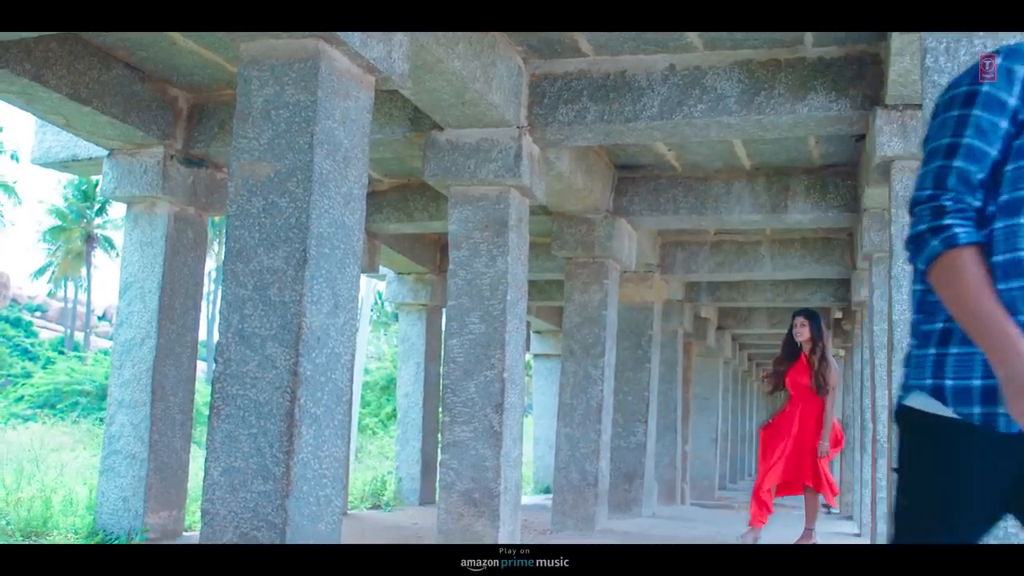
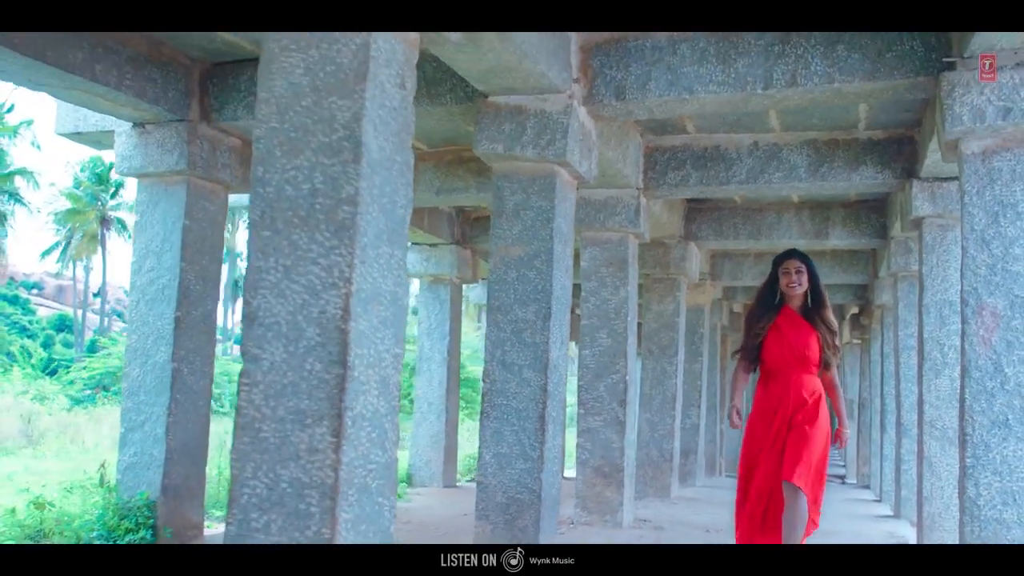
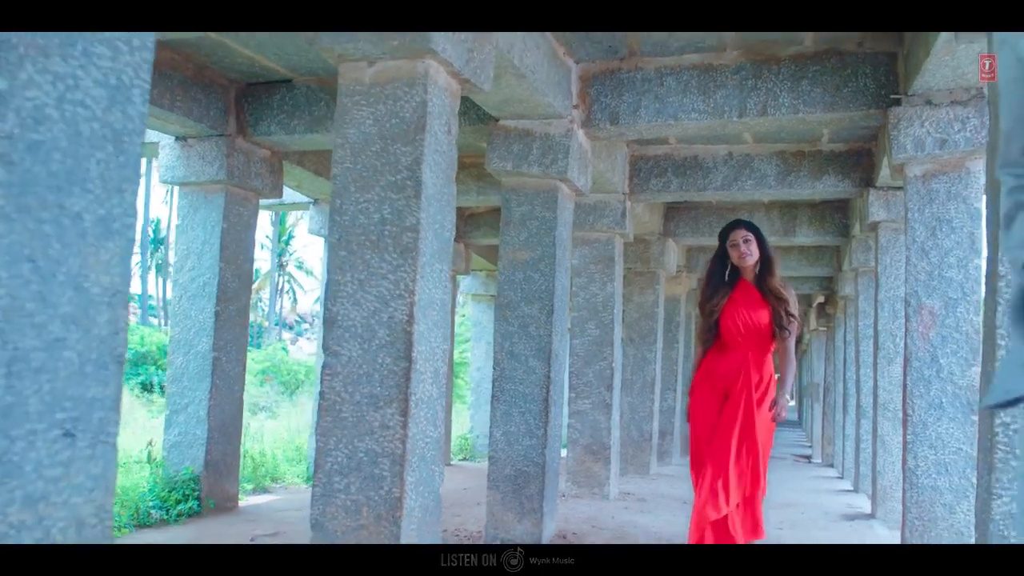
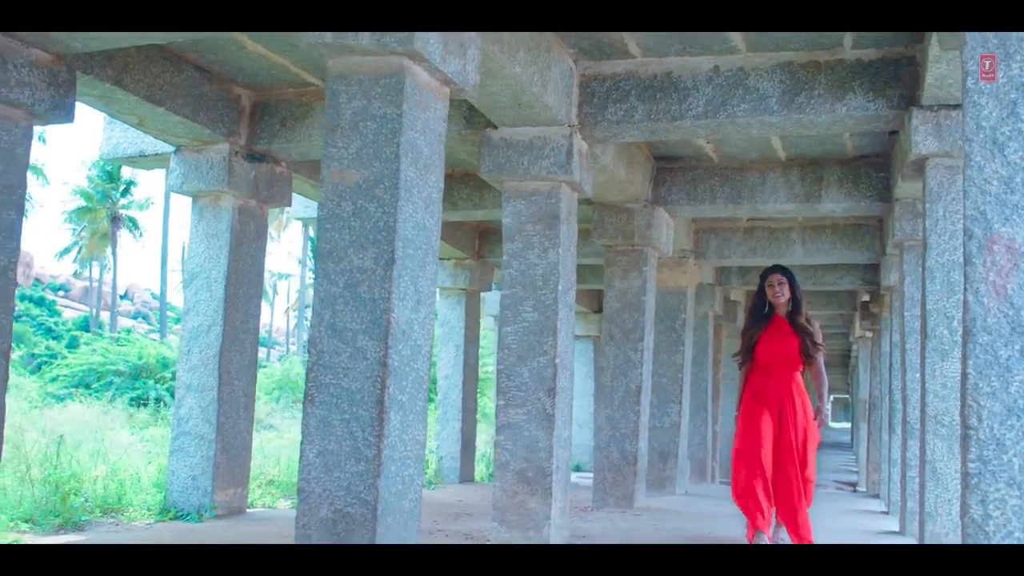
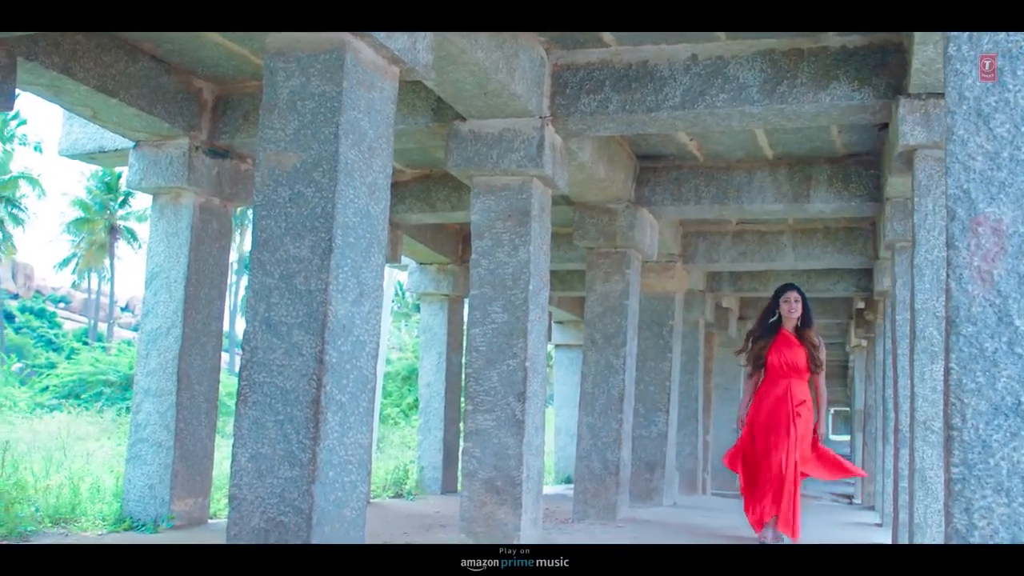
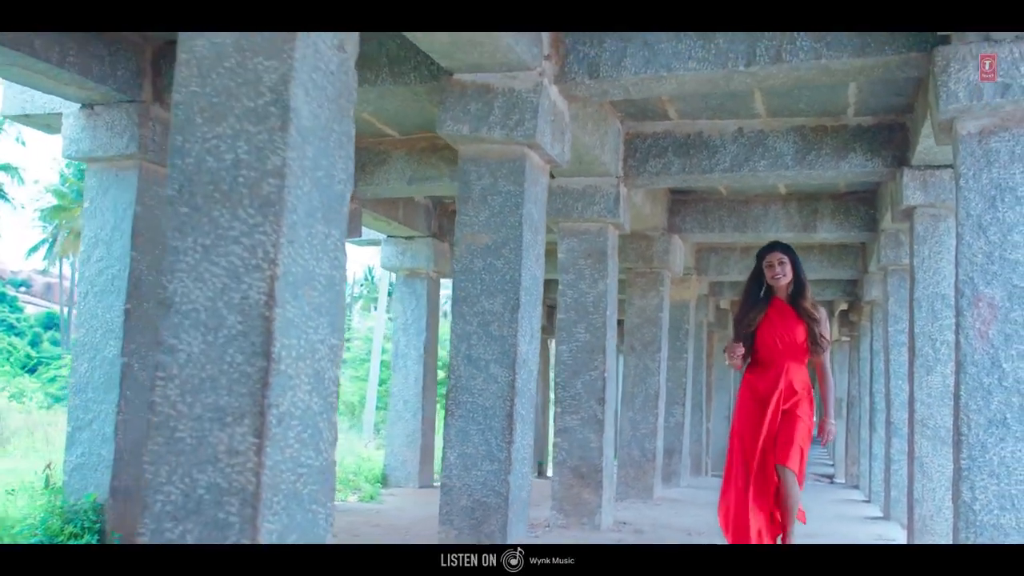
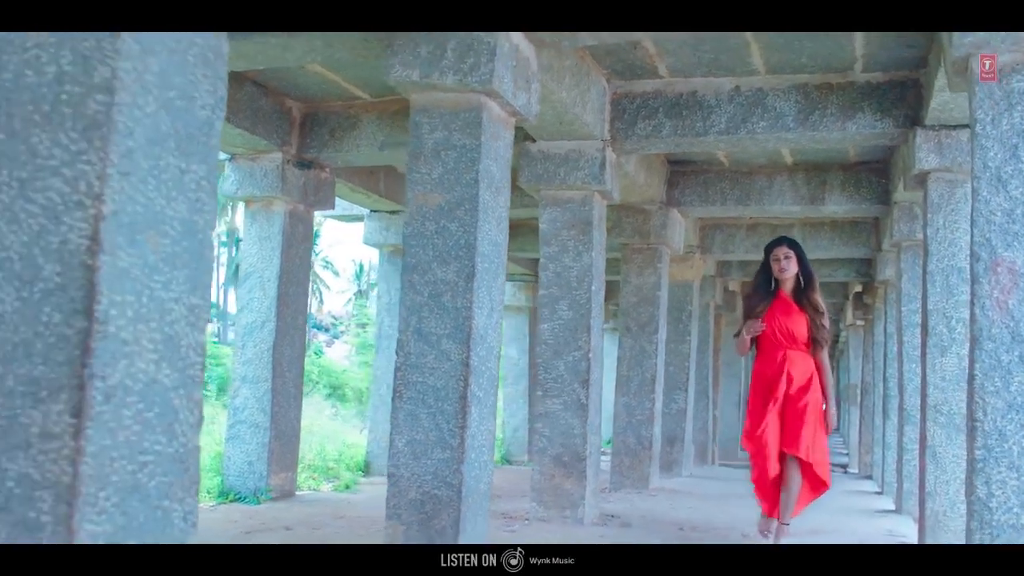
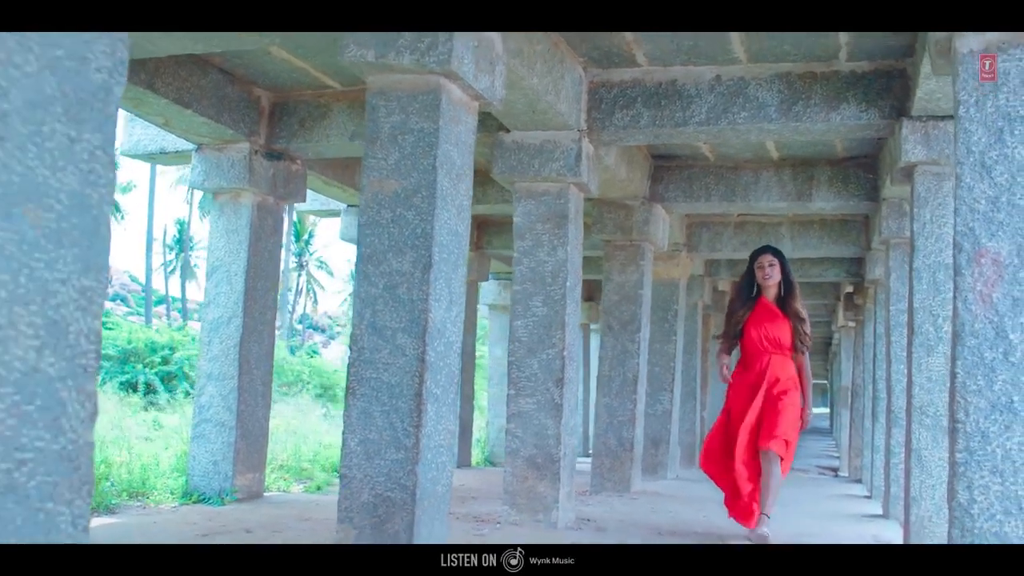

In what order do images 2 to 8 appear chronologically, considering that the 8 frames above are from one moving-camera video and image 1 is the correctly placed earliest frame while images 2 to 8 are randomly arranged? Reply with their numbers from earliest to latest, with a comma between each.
5, 4, 8, 7, 6, 2, 3
